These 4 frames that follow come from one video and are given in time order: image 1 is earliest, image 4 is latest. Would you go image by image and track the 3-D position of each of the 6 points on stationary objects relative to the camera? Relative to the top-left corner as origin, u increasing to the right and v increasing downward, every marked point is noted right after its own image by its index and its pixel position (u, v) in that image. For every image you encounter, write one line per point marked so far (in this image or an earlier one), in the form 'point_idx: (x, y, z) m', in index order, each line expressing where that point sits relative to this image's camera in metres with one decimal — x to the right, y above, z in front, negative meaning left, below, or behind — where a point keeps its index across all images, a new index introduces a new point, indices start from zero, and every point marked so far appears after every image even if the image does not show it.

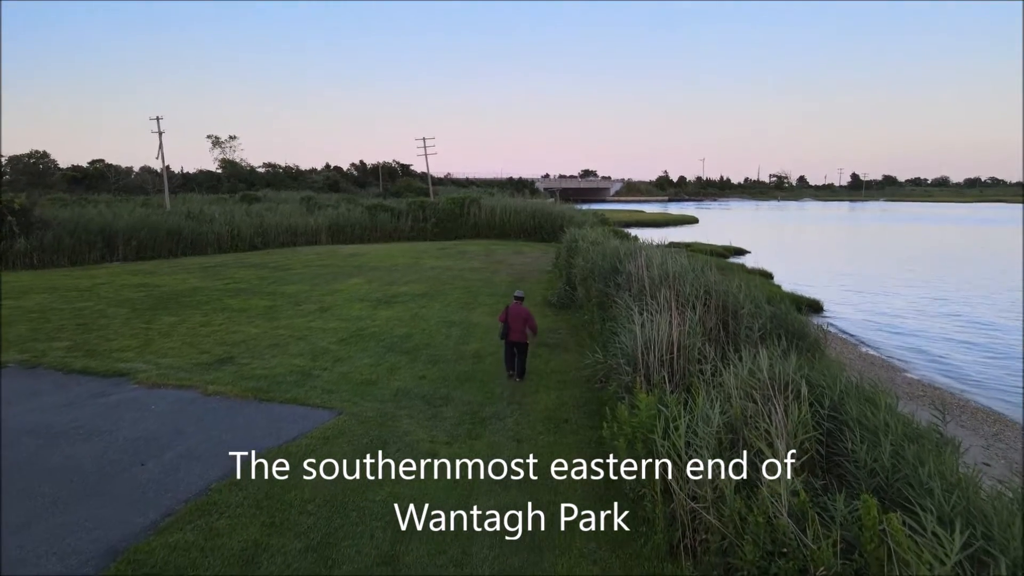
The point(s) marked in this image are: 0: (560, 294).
0: (+0.8, -0.1, +13.0) m
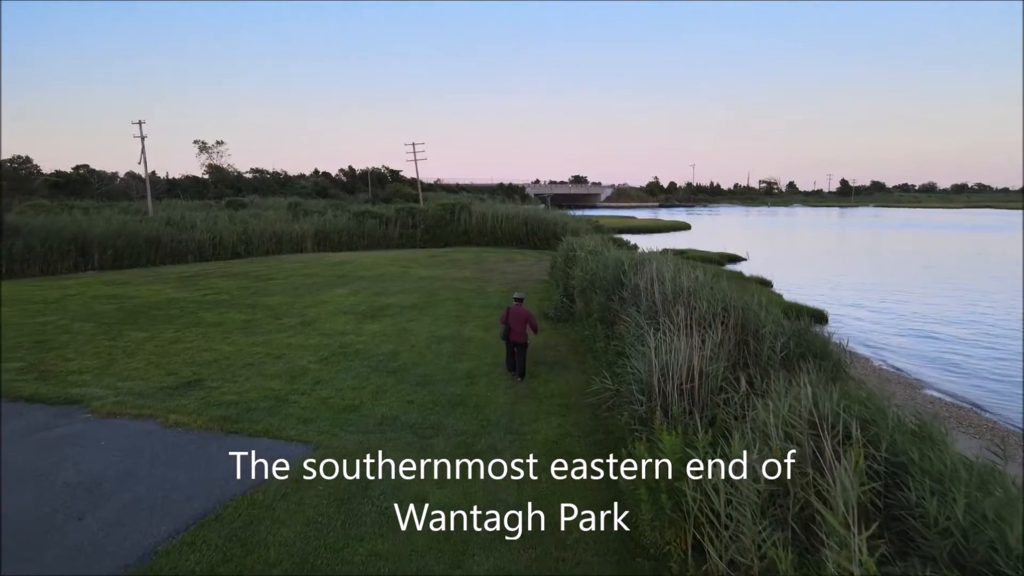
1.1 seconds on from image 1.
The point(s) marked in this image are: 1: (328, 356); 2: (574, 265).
0: (+0.7, -0.3, +12.3) m
1: (-2.4, -0.9, +9.7) m
2: (+1.1, +0.4, +12.9) m
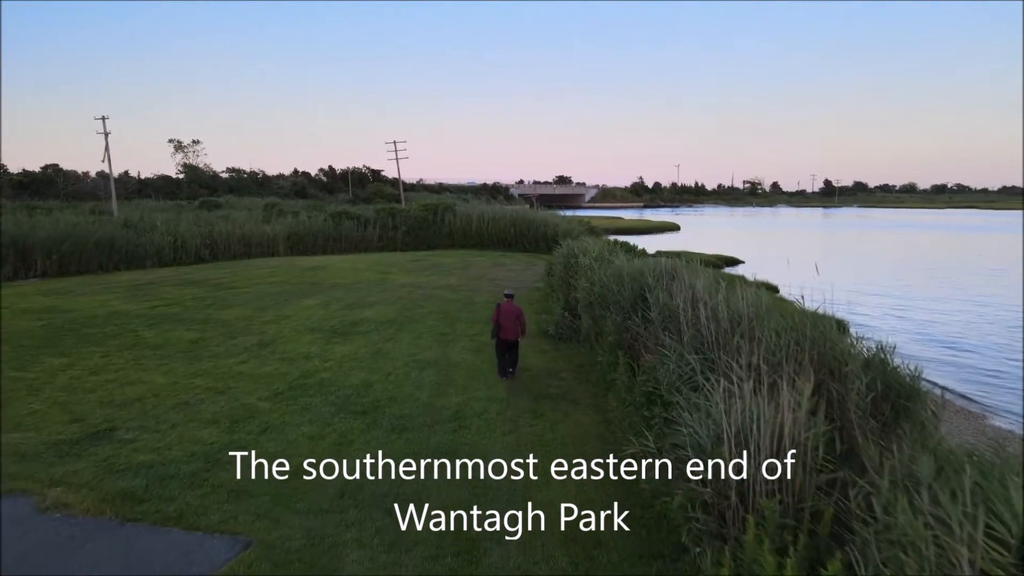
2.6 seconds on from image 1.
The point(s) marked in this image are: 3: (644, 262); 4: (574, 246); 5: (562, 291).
0: (+0.7, -0.5, +10.6) m
1: (-2.4, -1.1, +7.9) m
2: (+1.0, +0.2, +11.1) m
3: (+1.6, +0.3, +9.2) m
4: (+1.1, +0.7, +12.9) m
5: (+0.8, 0.0, +11.8) m
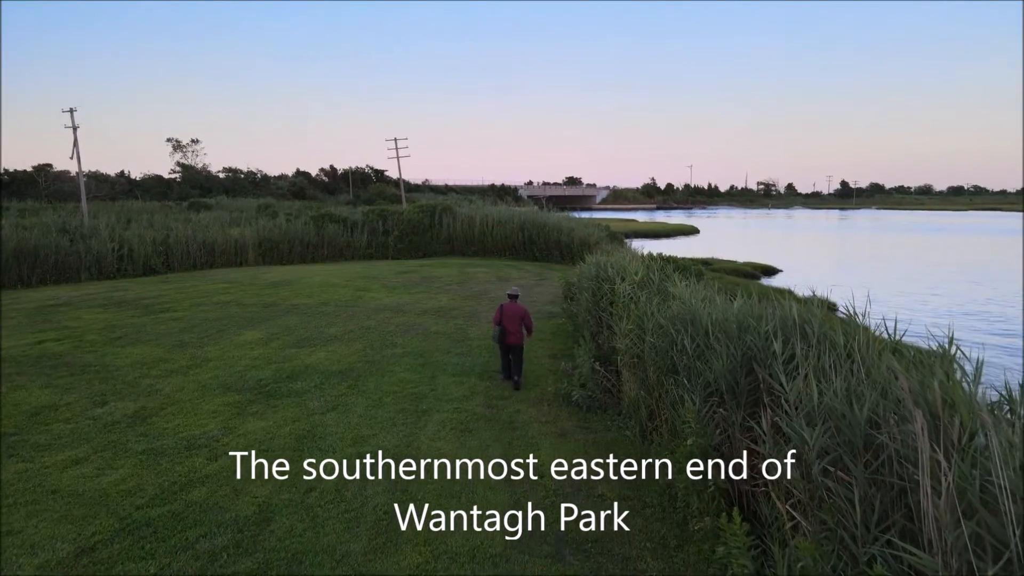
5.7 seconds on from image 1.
0: (+0.7, -0.9, +7.0) m
1: (-2.4, -1.5, +4.4) m
2: (+1.0, -0.2, +7.6) m
3: (+1.7, -0.1, +5.6) m
4: (+1.1, +0.3, +9.3) m
5: (+0.9, -0.4, +8.3) m
